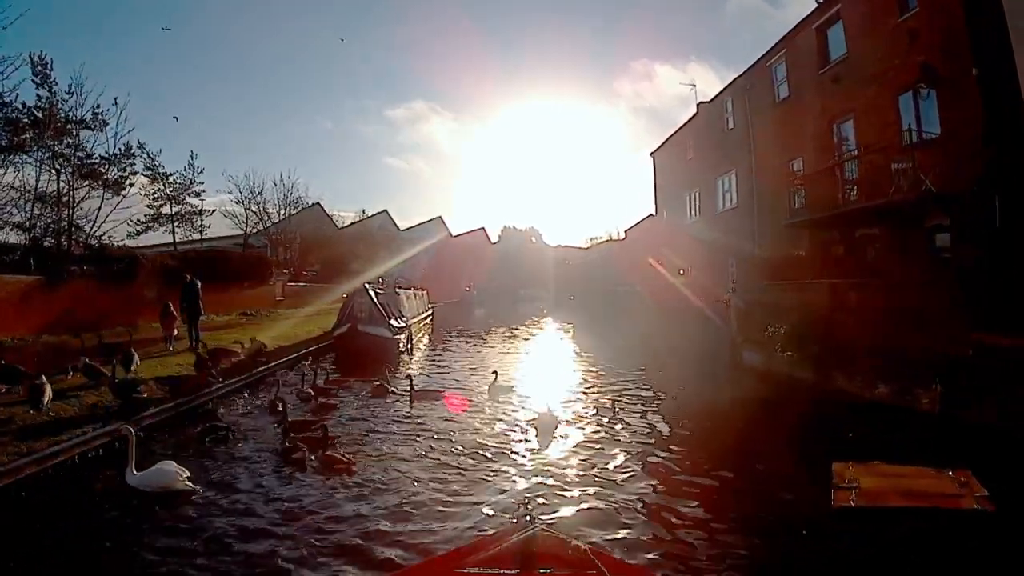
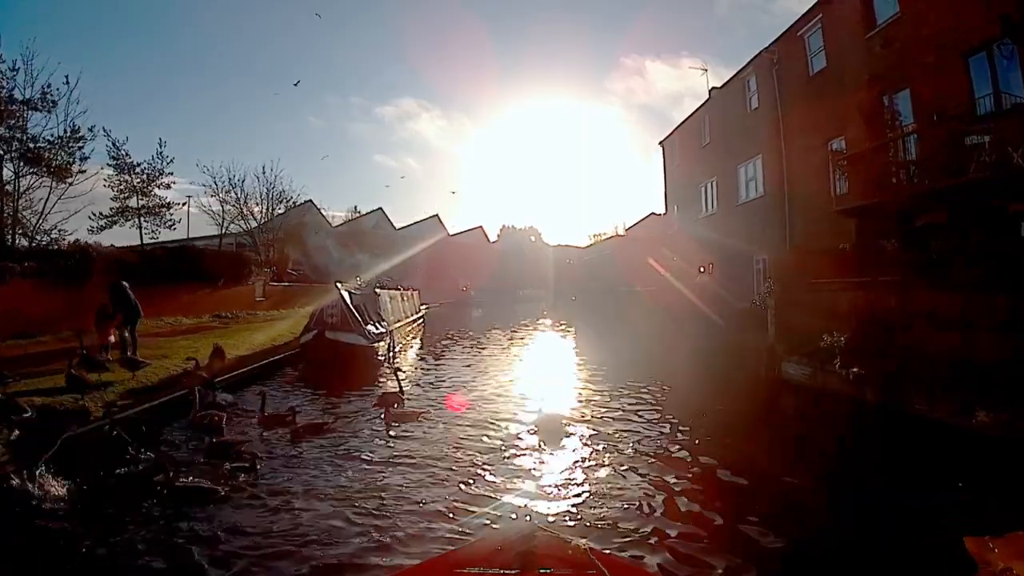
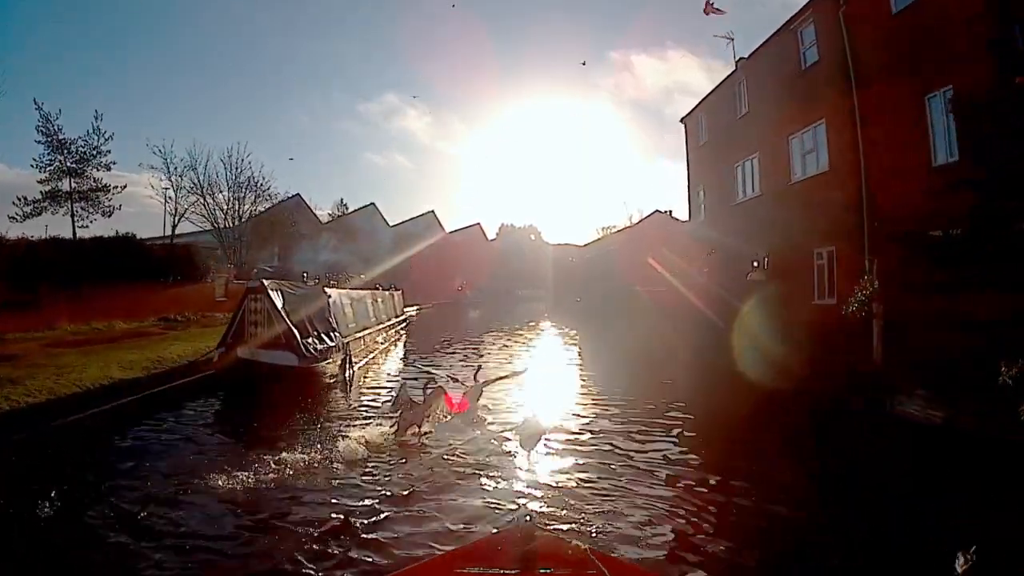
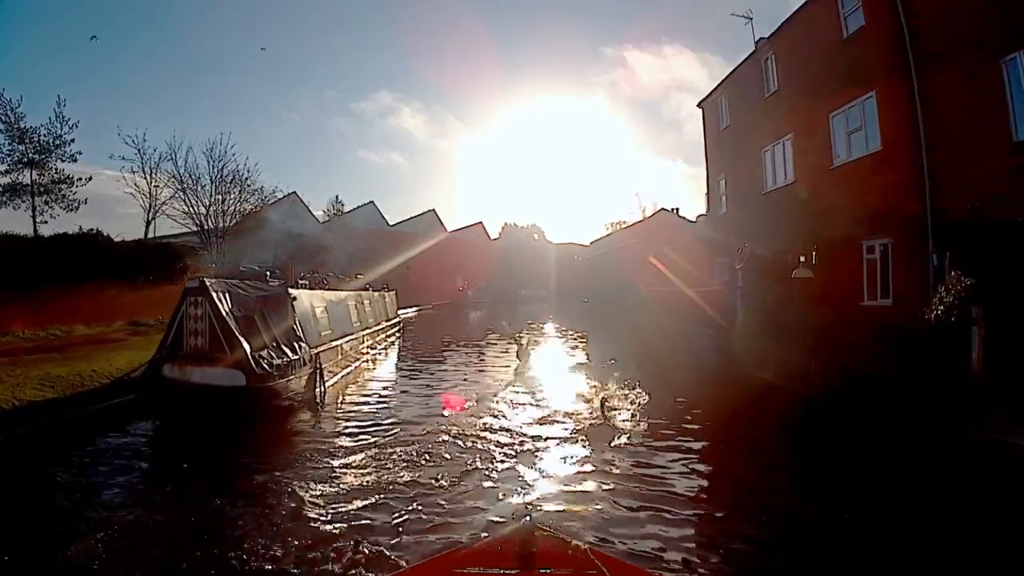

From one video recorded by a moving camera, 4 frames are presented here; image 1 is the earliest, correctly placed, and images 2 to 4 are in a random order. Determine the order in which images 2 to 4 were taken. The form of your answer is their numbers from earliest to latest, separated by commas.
2, 3, 4
